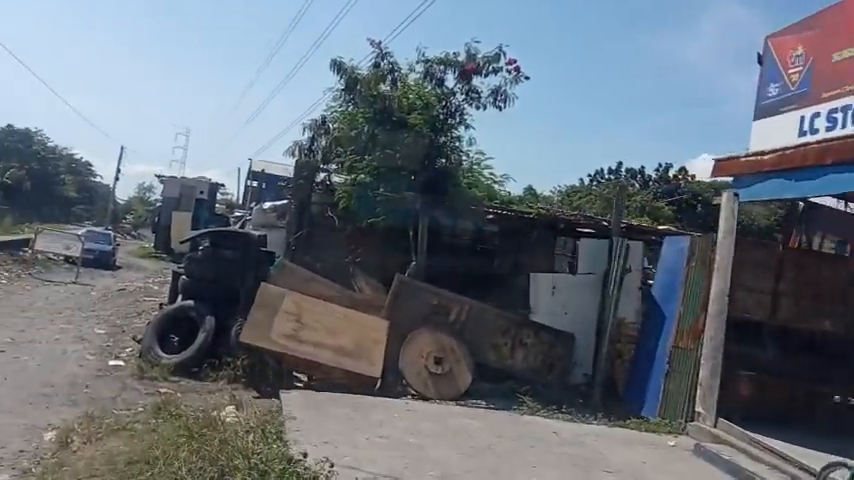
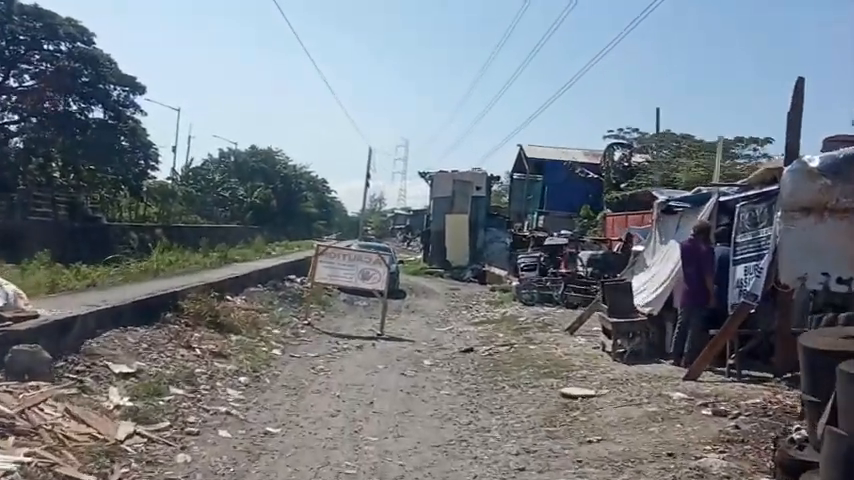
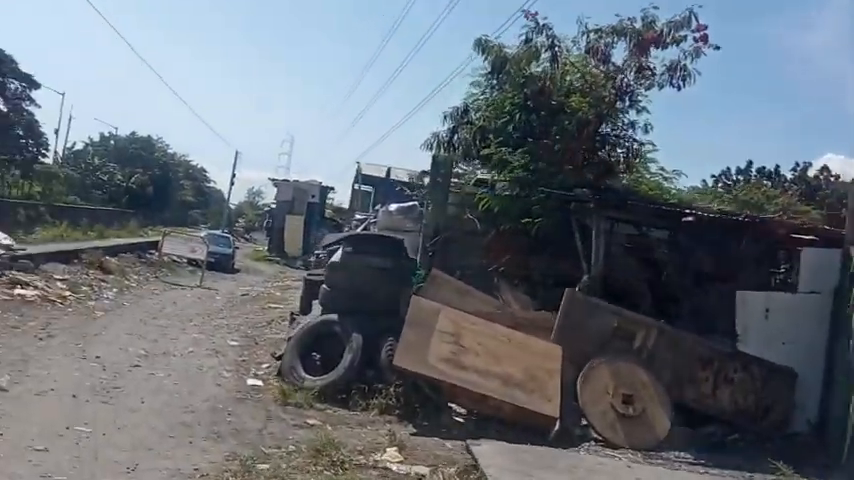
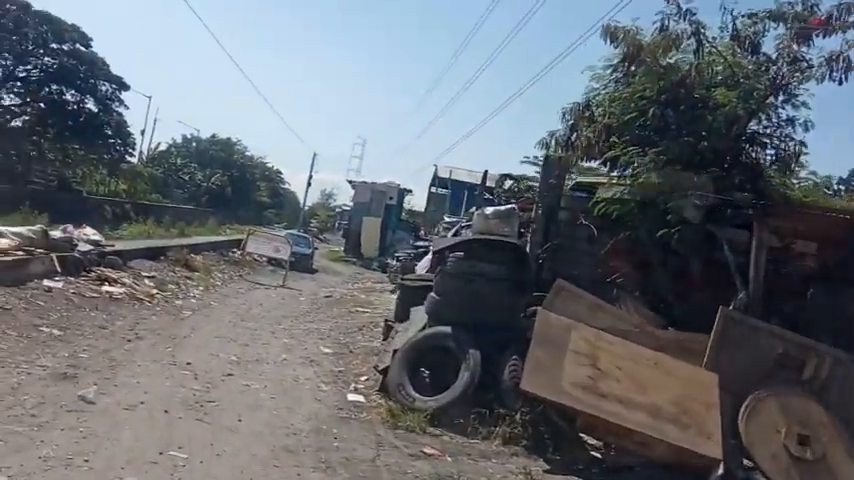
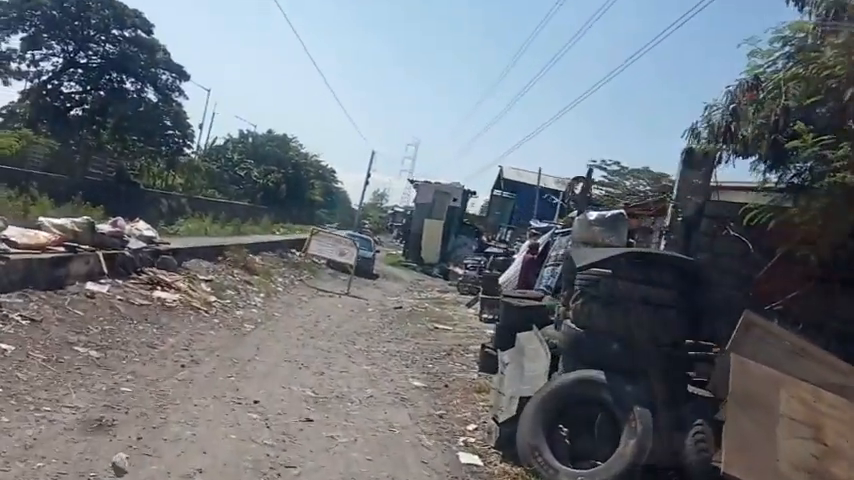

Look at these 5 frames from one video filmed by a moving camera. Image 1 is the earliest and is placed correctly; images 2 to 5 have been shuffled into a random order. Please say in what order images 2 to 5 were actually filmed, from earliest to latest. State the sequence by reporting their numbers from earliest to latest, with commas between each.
3, 4, 5, 2
